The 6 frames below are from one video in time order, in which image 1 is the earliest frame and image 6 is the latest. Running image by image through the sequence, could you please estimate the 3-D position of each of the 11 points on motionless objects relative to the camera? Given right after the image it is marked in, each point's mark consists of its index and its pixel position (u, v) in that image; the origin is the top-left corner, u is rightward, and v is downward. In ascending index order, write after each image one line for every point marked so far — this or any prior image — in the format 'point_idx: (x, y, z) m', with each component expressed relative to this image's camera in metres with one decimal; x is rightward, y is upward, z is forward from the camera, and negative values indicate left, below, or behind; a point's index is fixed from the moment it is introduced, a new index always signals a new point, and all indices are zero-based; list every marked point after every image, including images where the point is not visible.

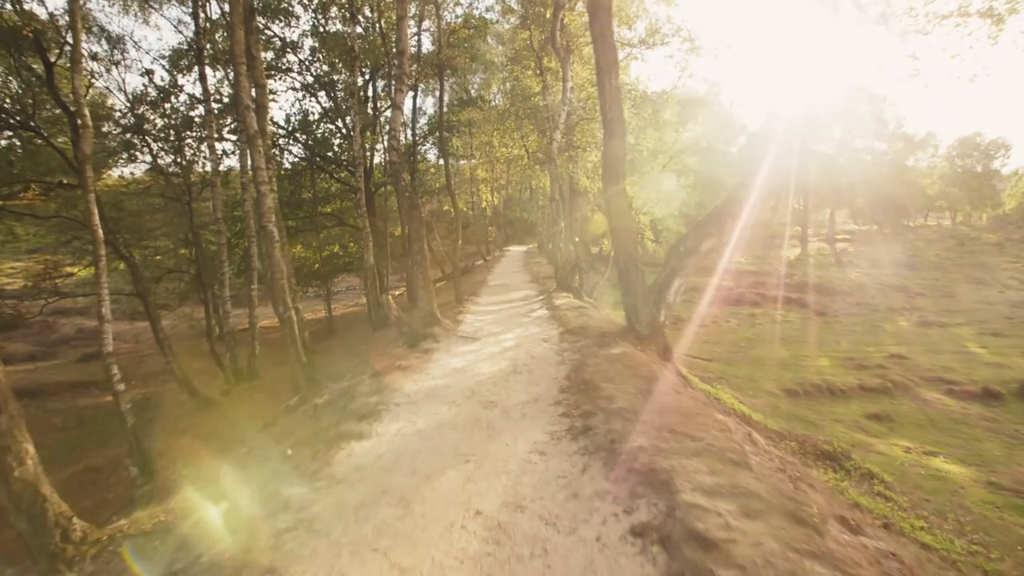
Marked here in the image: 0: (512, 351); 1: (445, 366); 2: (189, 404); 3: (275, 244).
0: (0.0, -1.1, +9.8) m
1: (-1.1, -1.3, +8.8) m
2: (-11.2, -4.1, +18.9) m
3: (-4.9, +0.9, +11.2) m
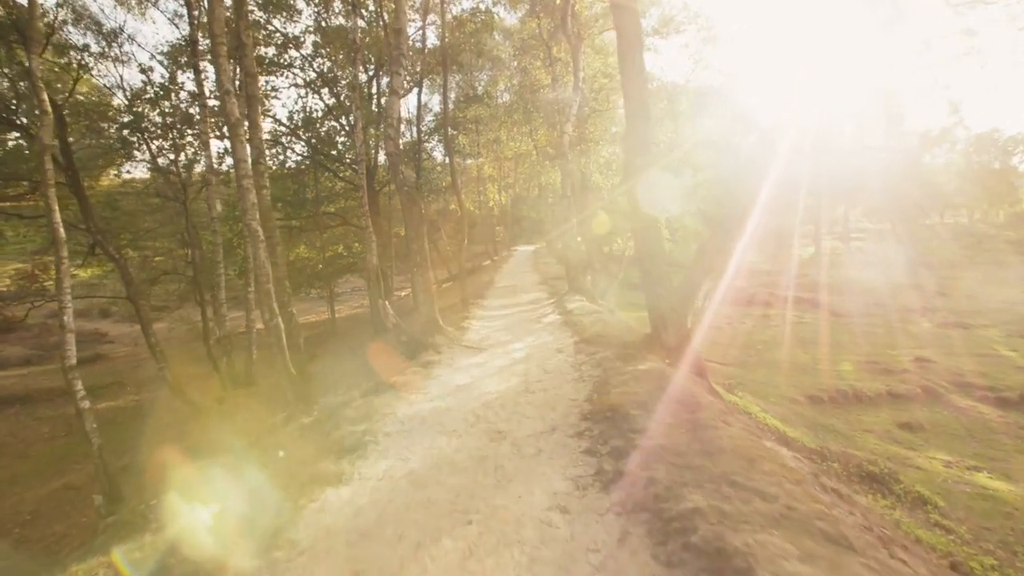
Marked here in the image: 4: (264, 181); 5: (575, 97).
0: (+0.2, -1.2, +8.7) m
1: (-0.9, -1.4, +7.8) m
2: (-10.9, -4.2, +18.0) m
3: (-4.8, +0.8, +10.3) m
4: (-6.0, +2.6, +13.2) m
5: (+2.3, +6.9, +19.6) m
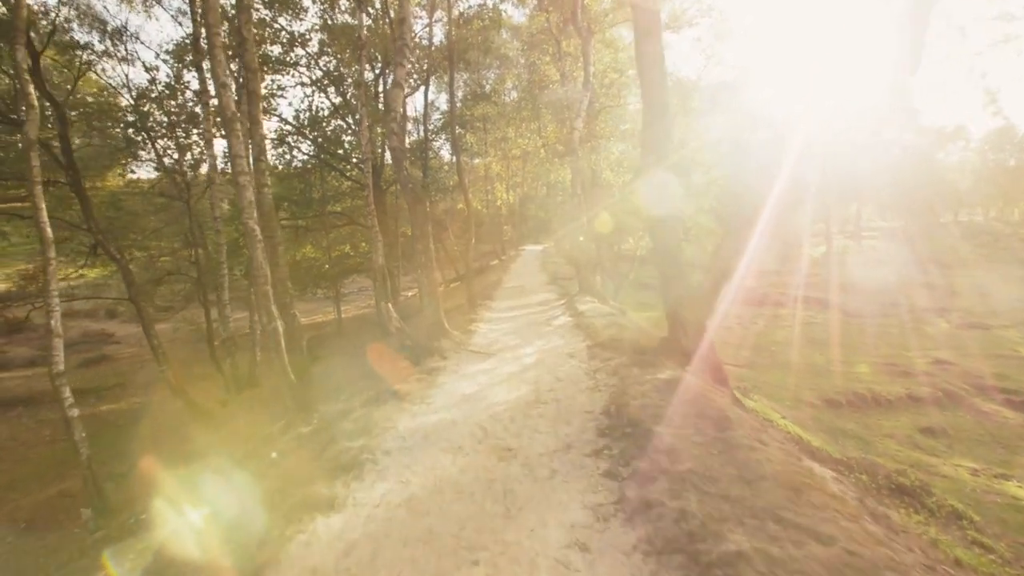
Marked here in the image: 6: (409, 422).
0: (+0.3, -1.3, +8.2) m
1: (-0.8, -1.4, +7.3) m
2: (-10.7, -4.2, +17.7) m
3: (-4.6, +0.8, +9.8) m
4: (-5.8, +2.5, +12.8) m
5: (+2.6, +6.8, +19.1) m
6: (-1.2, -1.6, +6.3) m
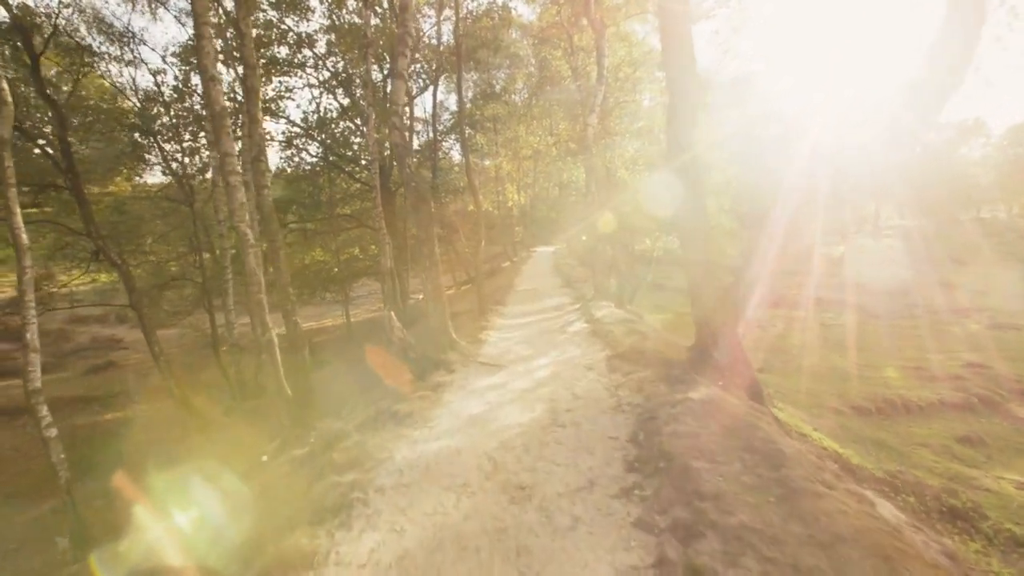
0: (+0.5, -1.3, +7.5) m
1: (-0.6, -1.5, +6.7) m
2: (-10.3, -4.4, +17.2) m
3: (-4.4, +0.7, +9.2) m
4: (-5.6, +2.4, +12.2) m
5: (+2.9, +6.7, +18.3) m
6: (-1.1, -1.7, +5.6) m
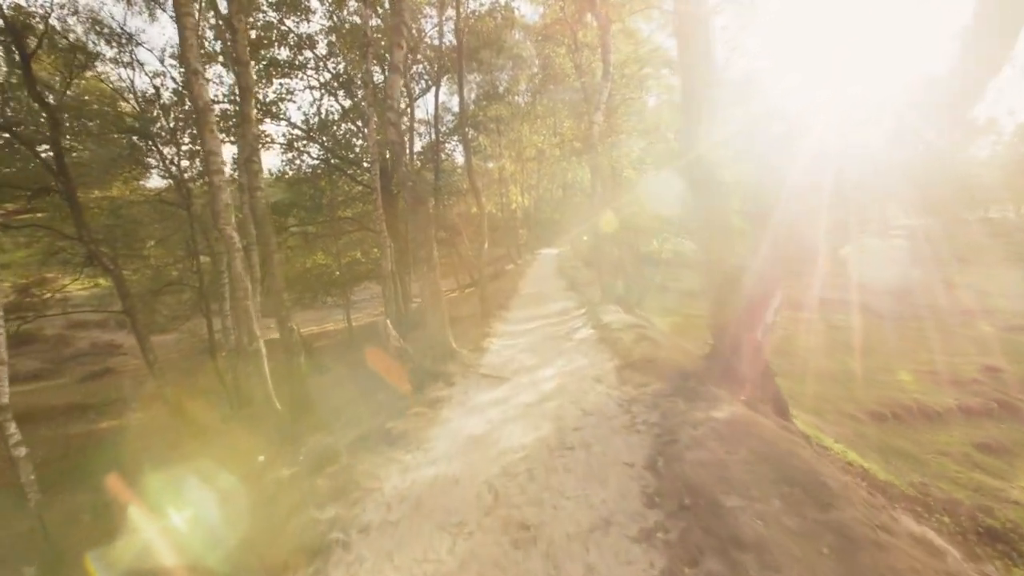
0: (+0.6, -1.4, +7.0) m
1: (-0.6, -1.6, +6.1) m
2: (-10.1, -4.5, +16.7) m
3: (-4.4, +0.5, +8.7) m
4: (-5.5, +2.3, +11.7) m
5: (+3.0, +6.6, +17.8) m
6: (-1.0, -1.7, +5.0) m
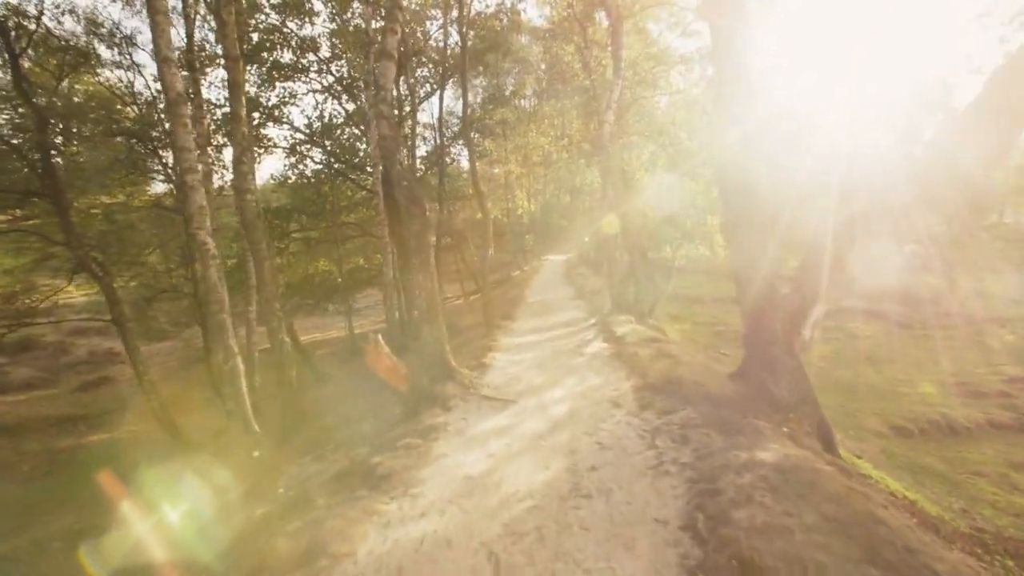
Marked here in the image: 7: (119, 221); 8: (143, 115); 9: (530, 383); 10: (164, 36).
0: (+0.6, -1.6, +6.1) m
1: (-0.6, -1.7, +5.3) m
2: (-10.0, -4.8, +16.0) m
3: (-4.3, +0.4, +7.9) m
4: (-5.4, +2.1, +11.0) m
5: (+3.2, +6.4, +17.0) m
6: (-1.0, -1.9, +4.2) m
7: (-13.5, +2.3, +18.5) m
8: (-13.1, +6.1, +18.5) m
9: (+0.4, -1.6, +9.8) m
10: (-4.8, +3.7, +7.6) m
